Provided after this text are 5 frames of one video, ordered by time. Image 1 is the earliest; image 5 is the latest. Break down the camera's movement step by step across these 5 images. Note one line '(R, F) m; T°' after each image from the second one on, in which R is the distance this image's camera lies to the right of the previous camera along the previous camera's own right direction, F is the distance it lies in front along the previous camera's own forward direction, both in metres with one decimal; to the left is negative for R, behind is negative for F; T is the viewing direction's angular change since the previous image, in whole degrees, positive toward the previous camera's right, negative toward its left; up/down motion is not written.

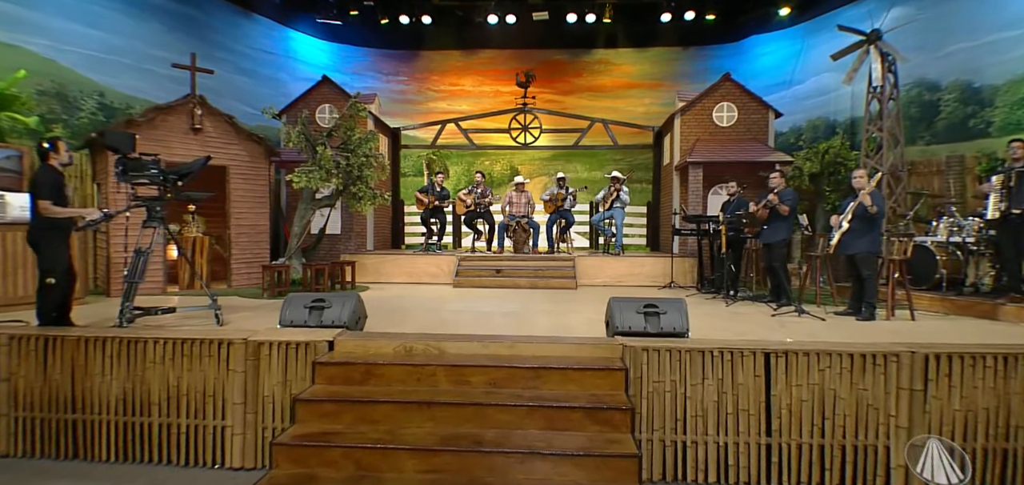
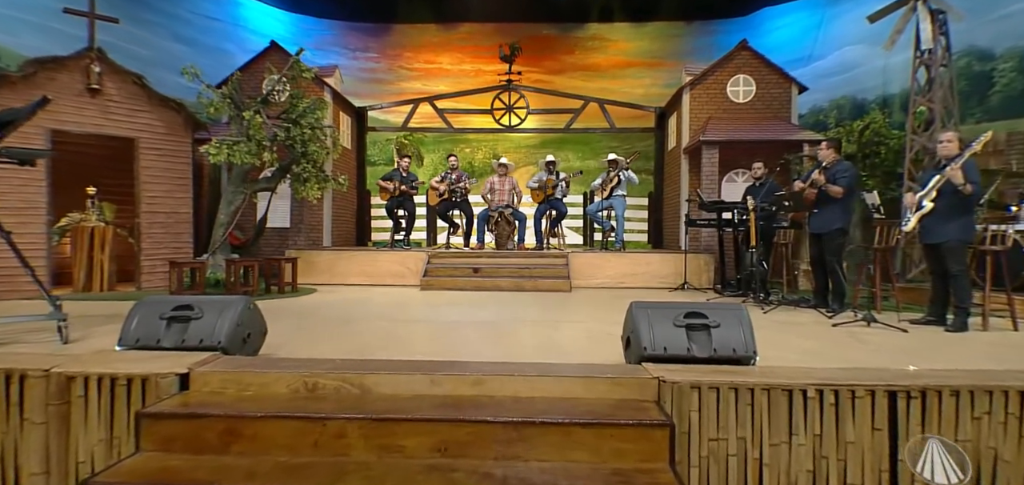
(+0.1, +1.5) m; +2°
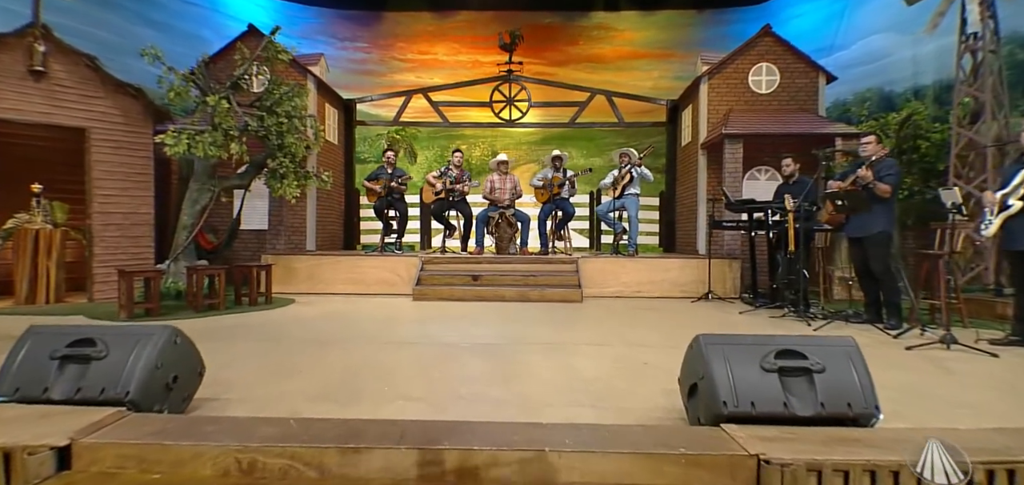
(-0.1, +0.7) m; +1°
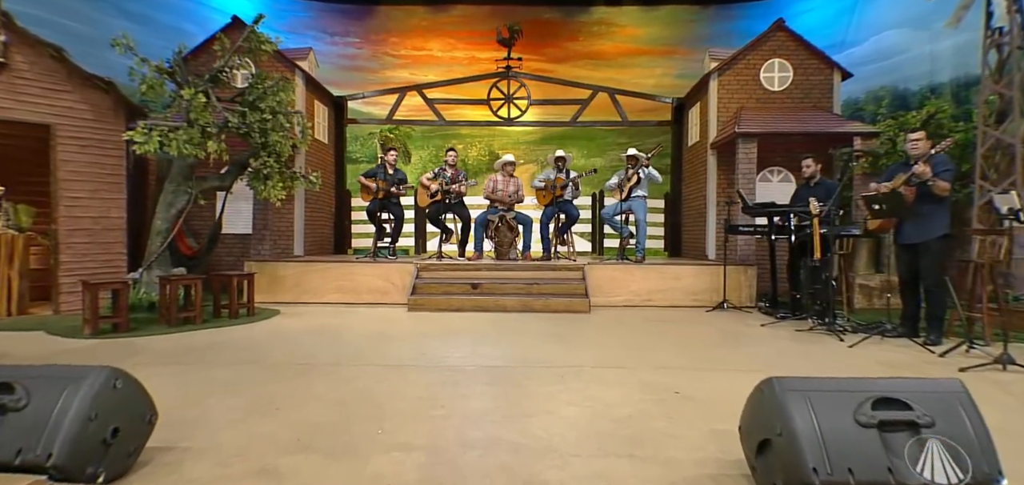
(-0.1, +0.4) m; +1°
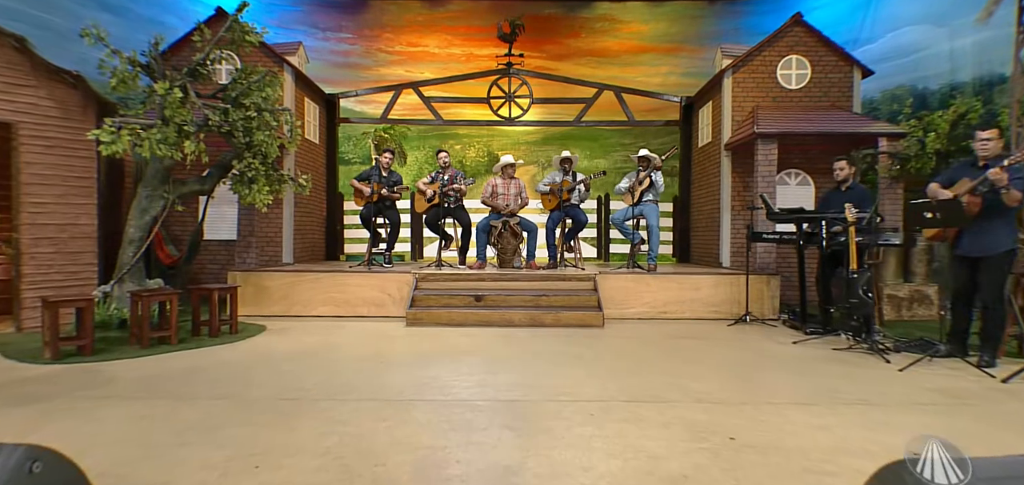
(-0.2, +0.4) m; +1°
